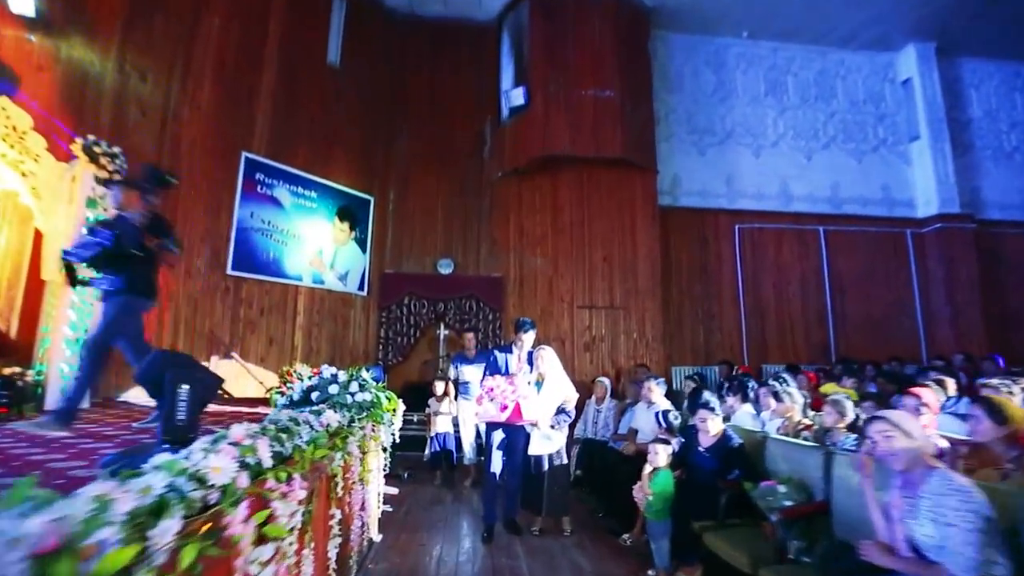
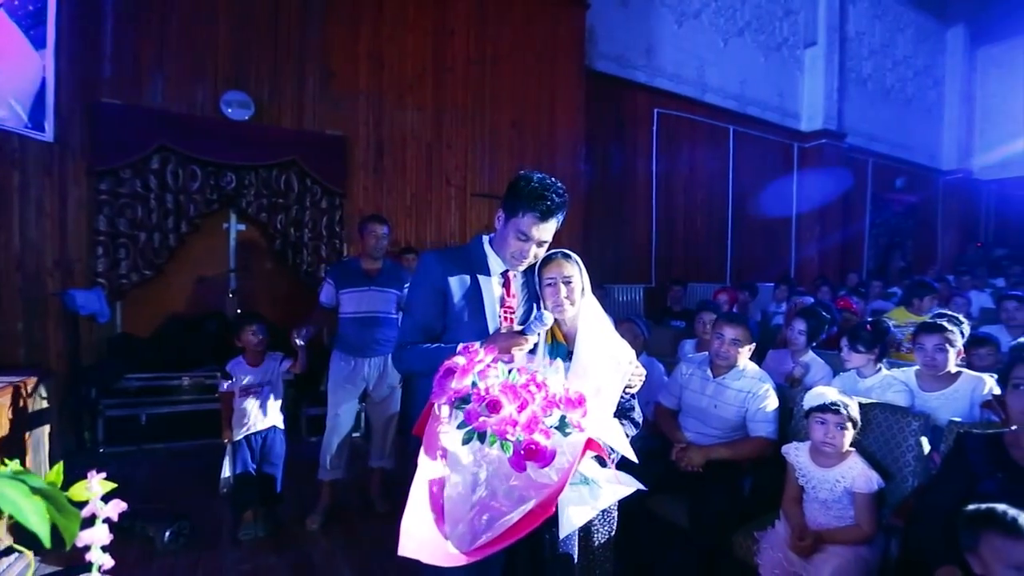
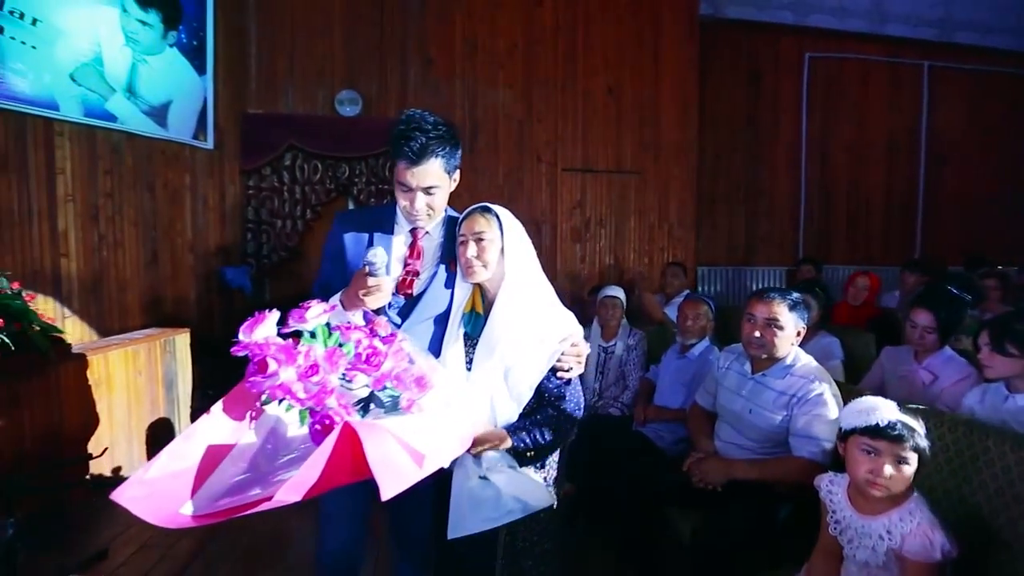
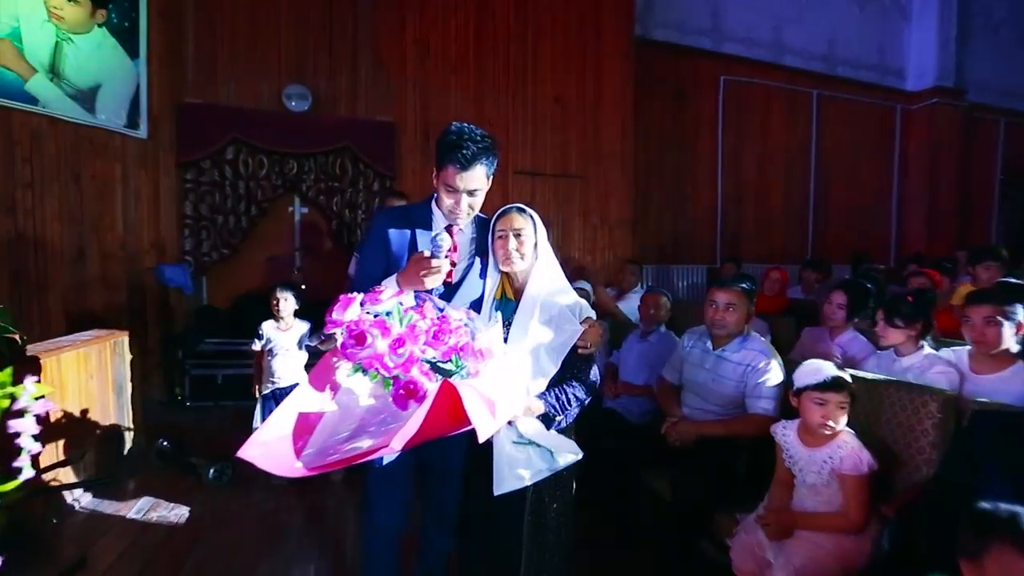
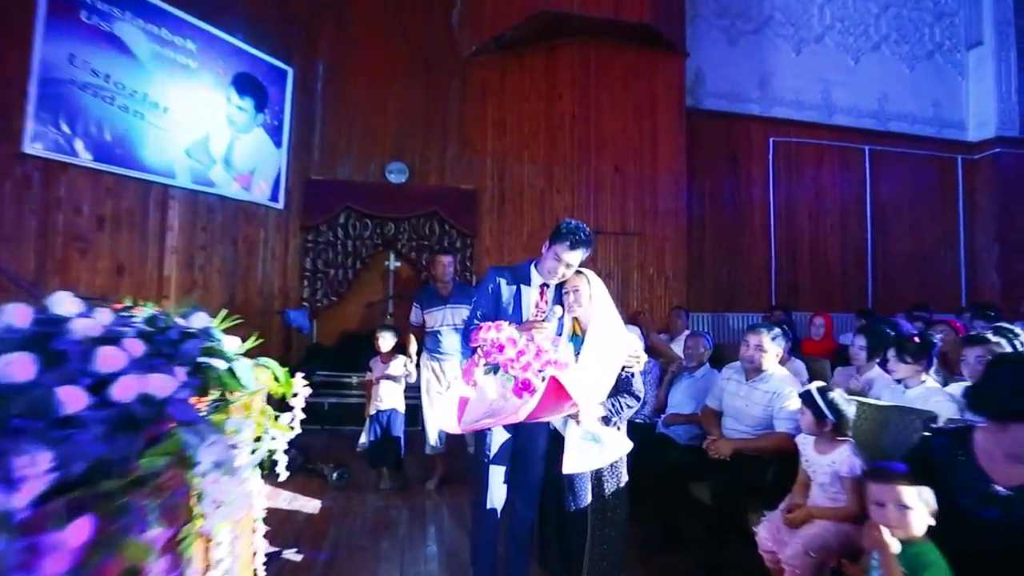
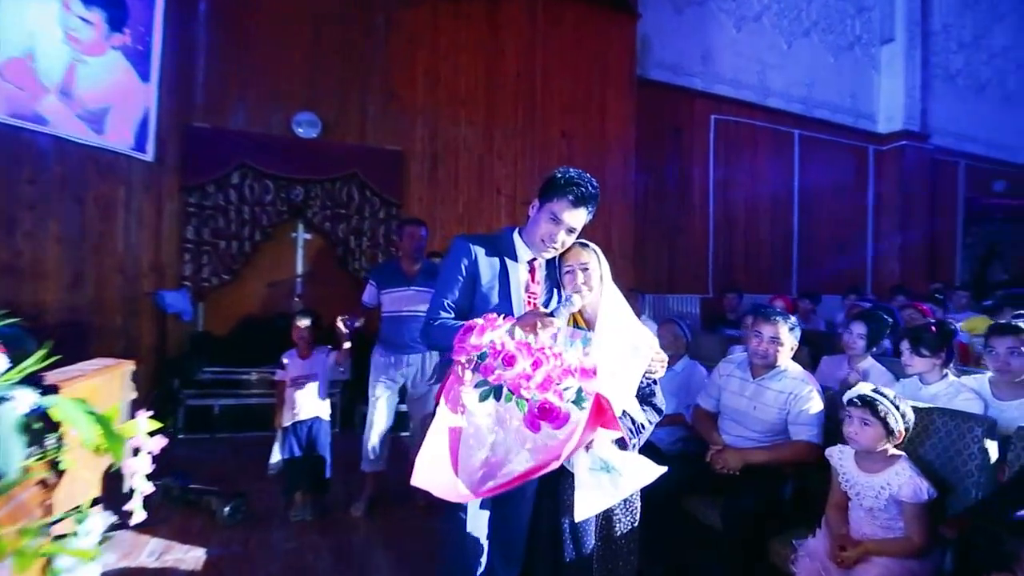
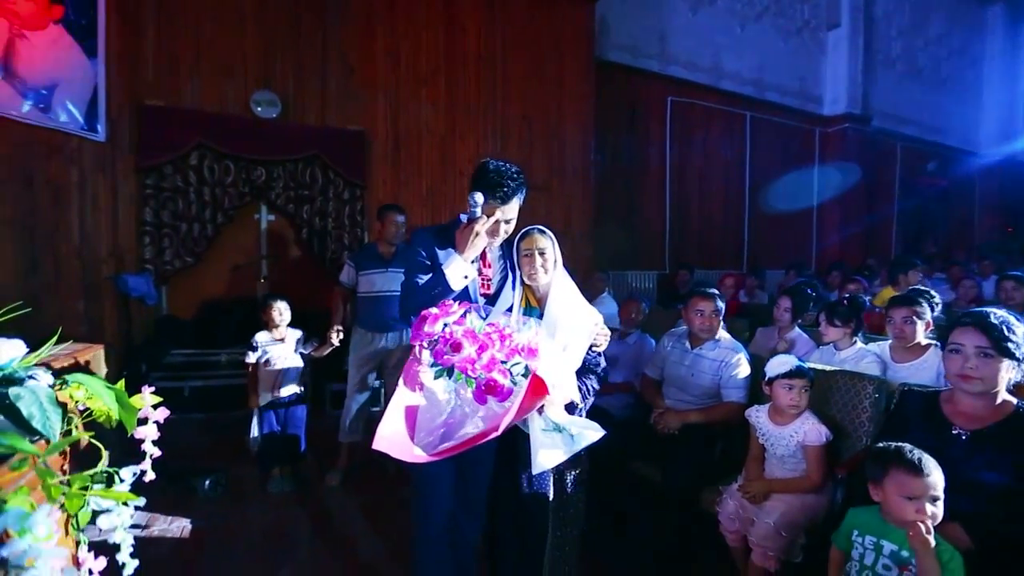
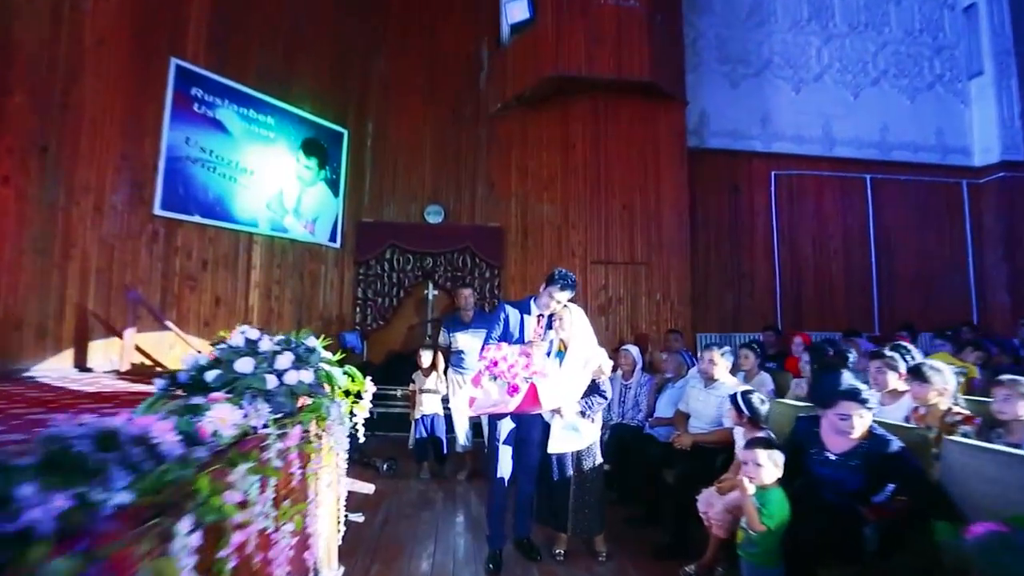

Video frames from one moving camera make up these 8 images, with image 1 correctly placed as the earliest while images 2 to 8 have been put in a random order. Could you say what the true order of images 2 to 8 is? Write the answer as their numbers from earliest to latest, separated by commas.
8, 5, 6, 2, 7, 4, 3
